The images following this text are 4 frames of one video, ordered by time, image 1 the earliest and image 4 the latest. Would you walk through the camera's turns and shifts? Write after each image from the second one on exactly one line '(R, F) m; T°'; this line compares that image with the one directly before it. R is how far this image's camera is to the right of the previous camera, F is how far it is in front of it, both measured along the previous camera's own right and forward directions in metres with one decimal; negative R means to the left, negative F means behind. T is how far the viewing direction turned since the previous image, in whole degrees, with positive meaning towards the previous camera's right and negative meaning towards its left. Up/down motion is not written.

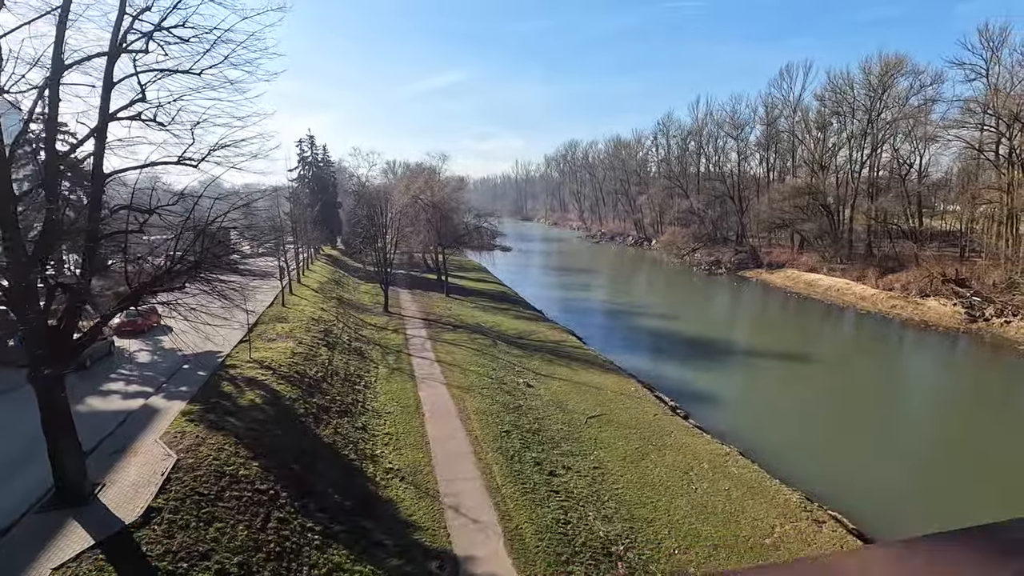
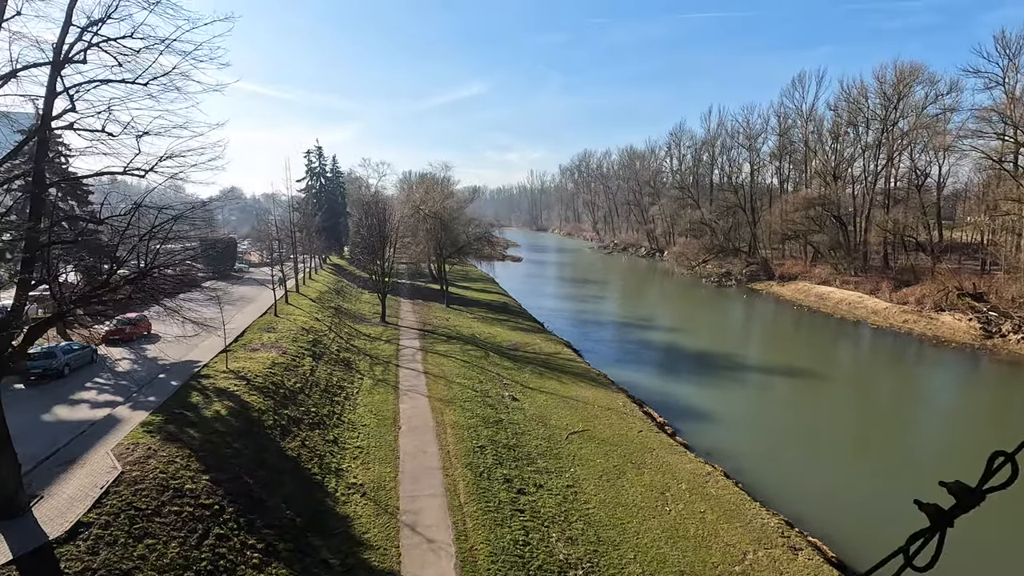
(+1.0, +0.3) m; -2°
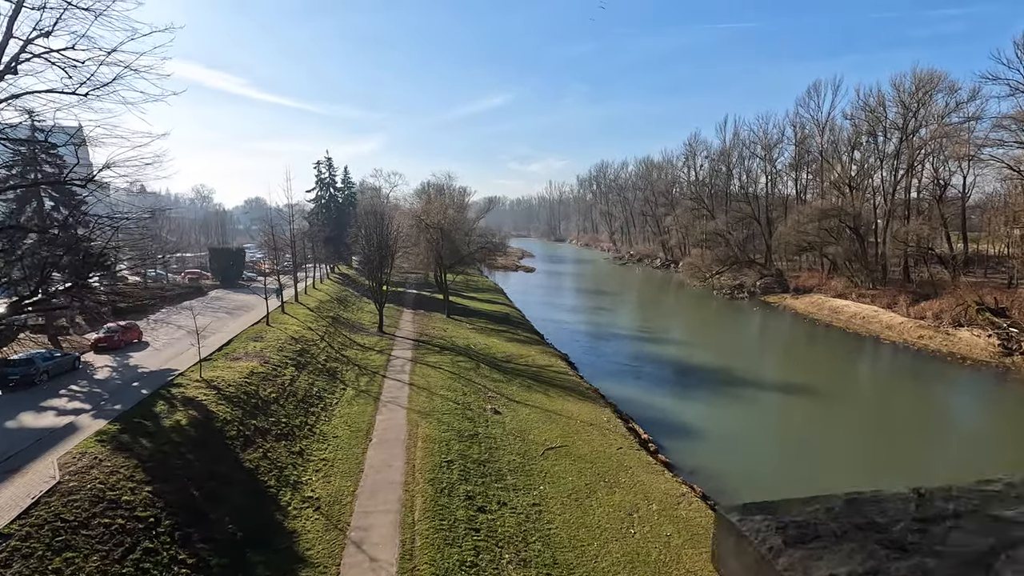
(+1.2, +0.3) m; -2°
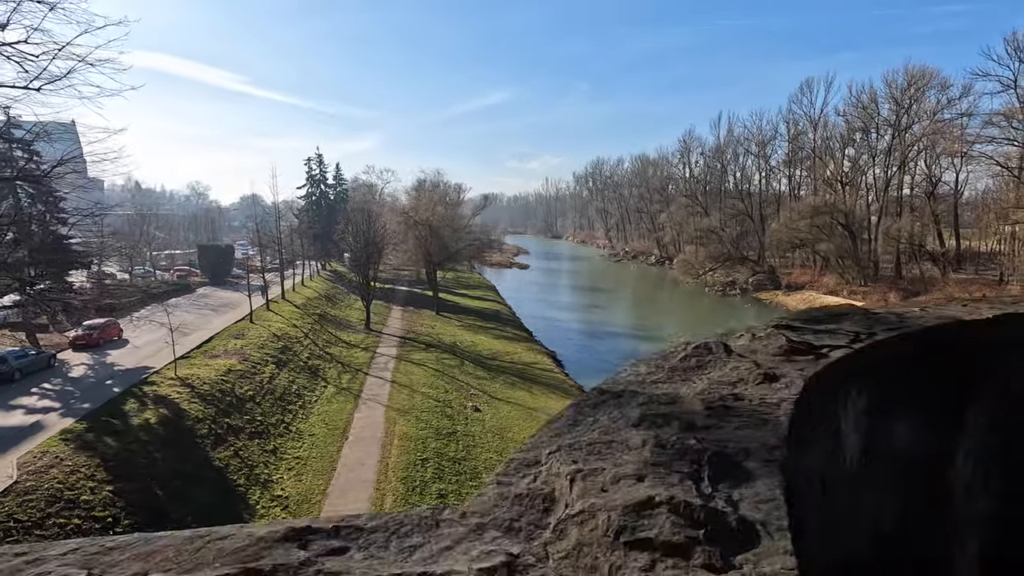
(+0.6, +0.1) m; 0°
